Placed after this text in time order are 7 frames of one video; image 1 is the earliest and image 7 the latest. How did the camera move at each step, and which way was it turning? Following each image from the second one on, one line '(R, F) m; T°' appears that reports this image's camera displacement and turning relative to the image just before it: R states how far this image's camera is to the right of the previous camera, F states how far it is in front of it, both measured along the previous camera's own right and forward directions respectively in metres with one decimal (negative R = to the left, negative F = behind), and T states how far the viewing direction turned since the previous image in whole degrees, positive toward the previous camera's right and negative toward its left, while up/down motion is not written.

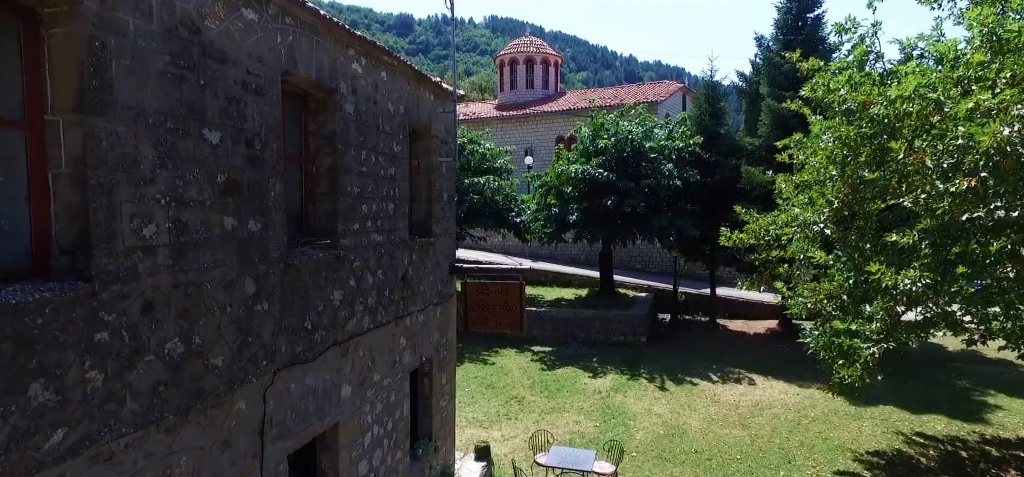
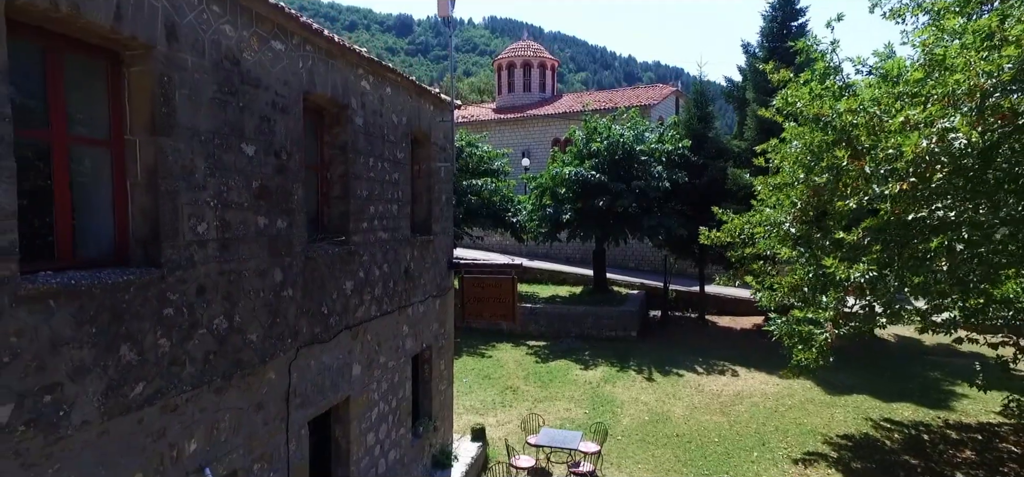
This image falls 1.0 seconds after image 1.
(+0.1, -0.8) m; 0°
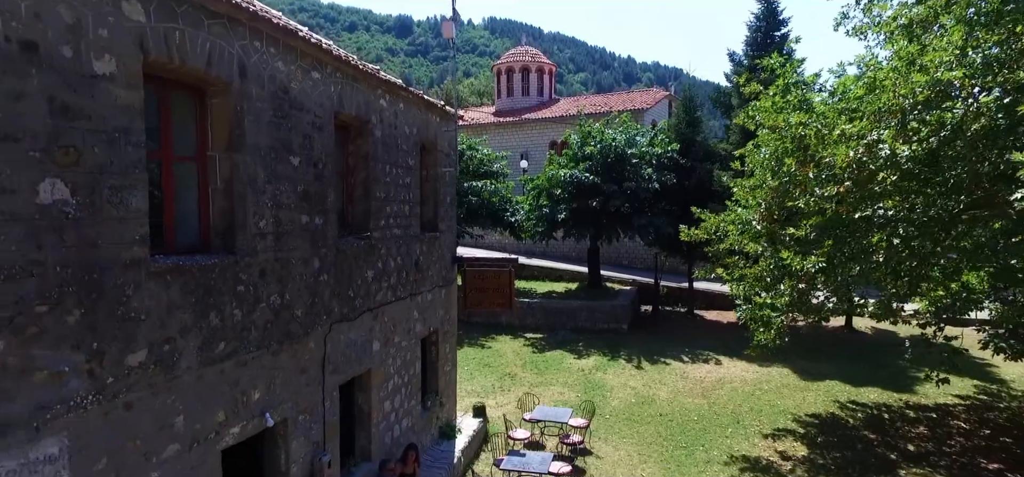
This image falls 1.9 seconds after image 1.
(0.0, -1.2) m; 0°
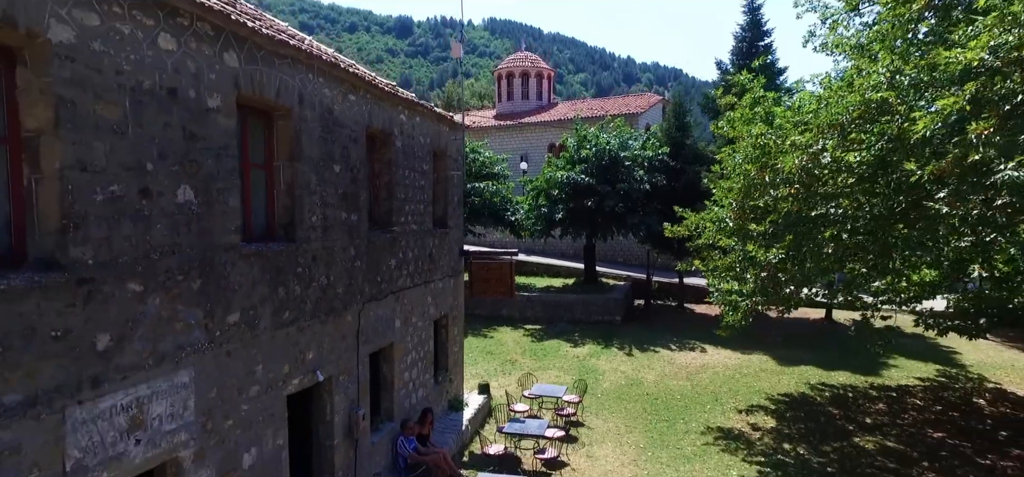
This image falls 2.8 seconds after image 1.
(0.0, -1.4) m; 0°
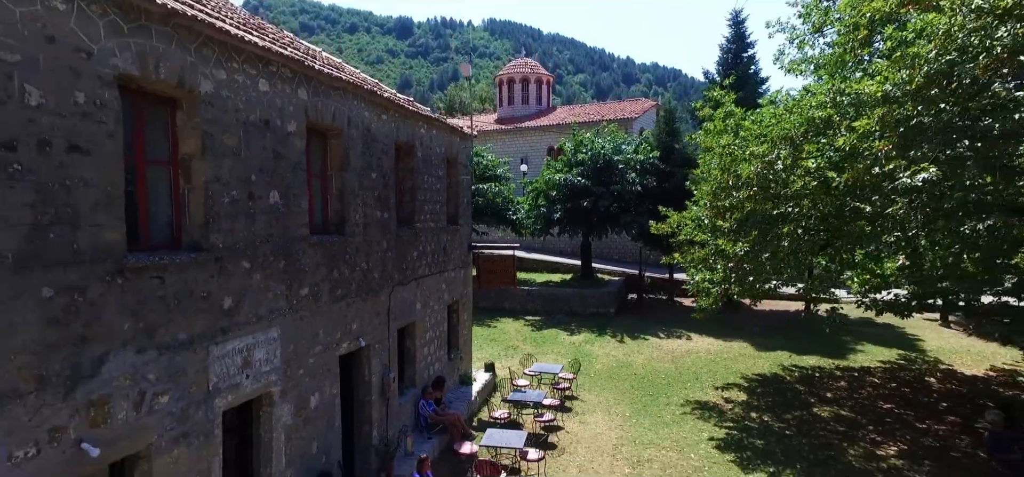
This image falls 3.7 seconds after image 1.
(-0.1, -1.7) m; 0°
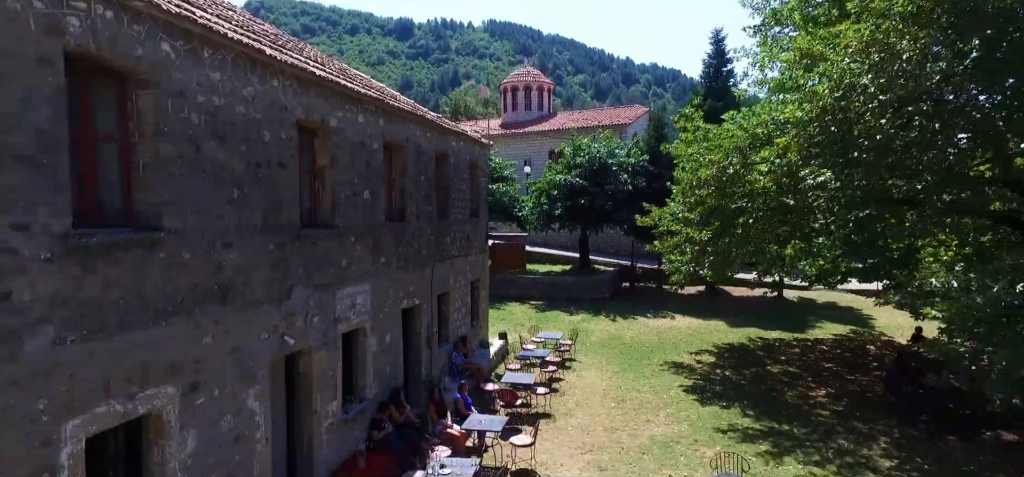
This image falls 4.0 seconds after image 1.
(-0.2, -3.1) m; 0°
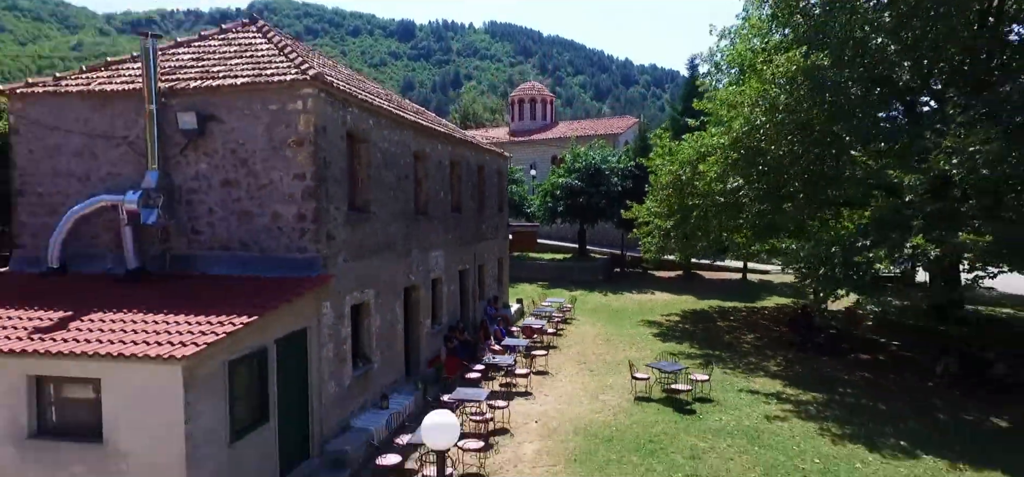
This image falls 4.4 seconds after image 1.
(-0.5, -5.6) m; 0°
